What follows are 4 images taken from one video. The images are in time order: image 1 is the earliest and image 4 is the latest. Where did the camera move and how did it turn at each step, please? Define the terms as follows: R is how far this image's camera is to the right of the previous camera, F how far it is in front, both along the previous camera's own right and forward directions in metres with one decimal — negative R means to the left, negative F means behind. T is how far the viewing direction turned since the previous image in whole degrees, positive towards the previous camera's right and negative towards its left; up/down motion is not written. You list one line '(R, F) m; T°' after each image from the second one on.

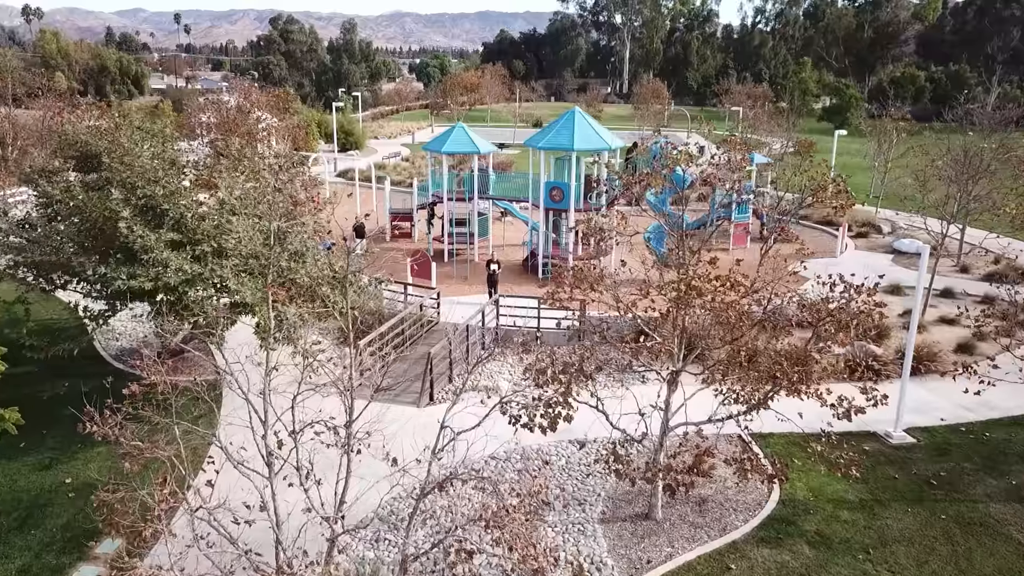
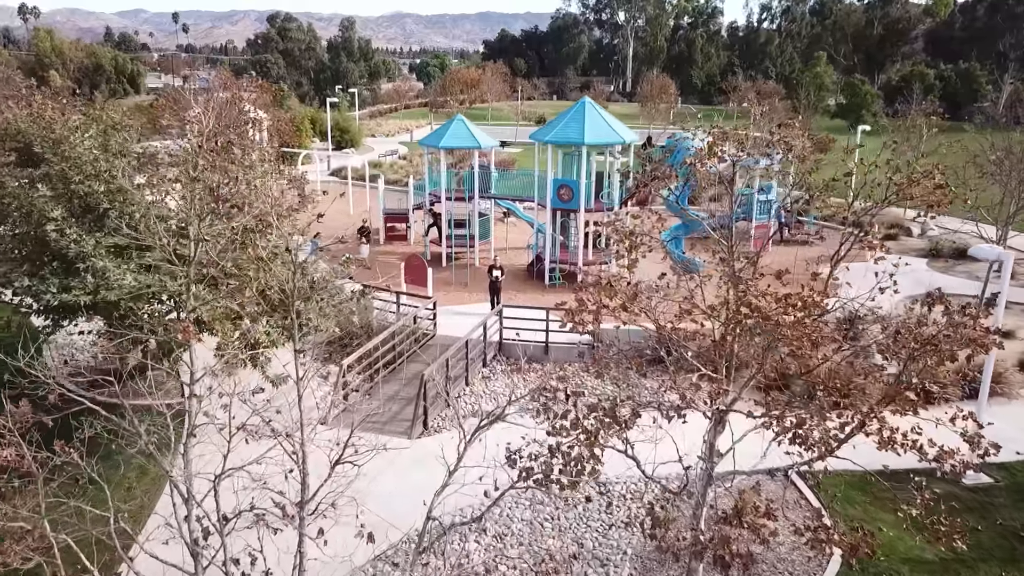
(-0.1, +1.6) m; 0°
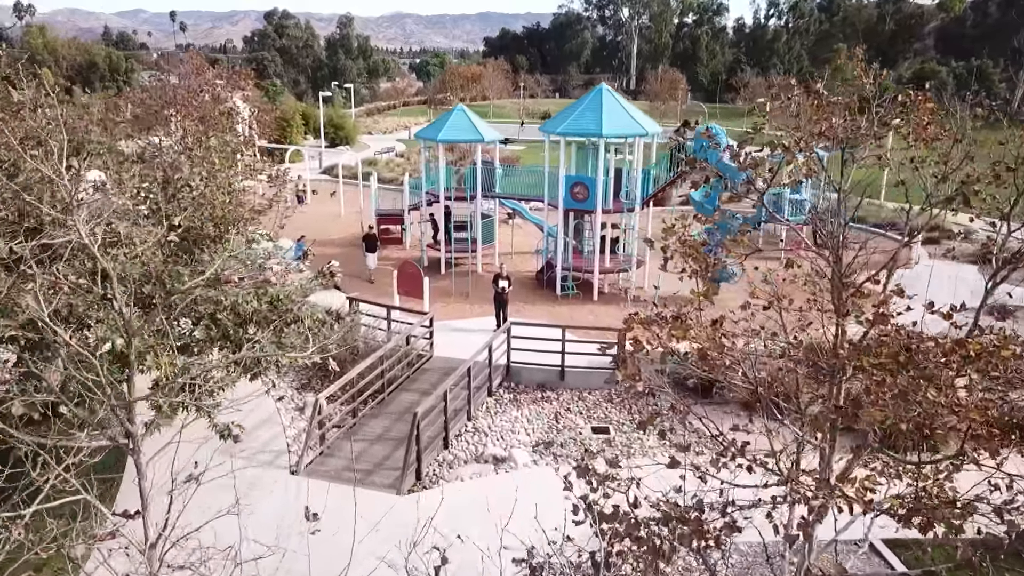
(-0.1, +1.9) m; 0°
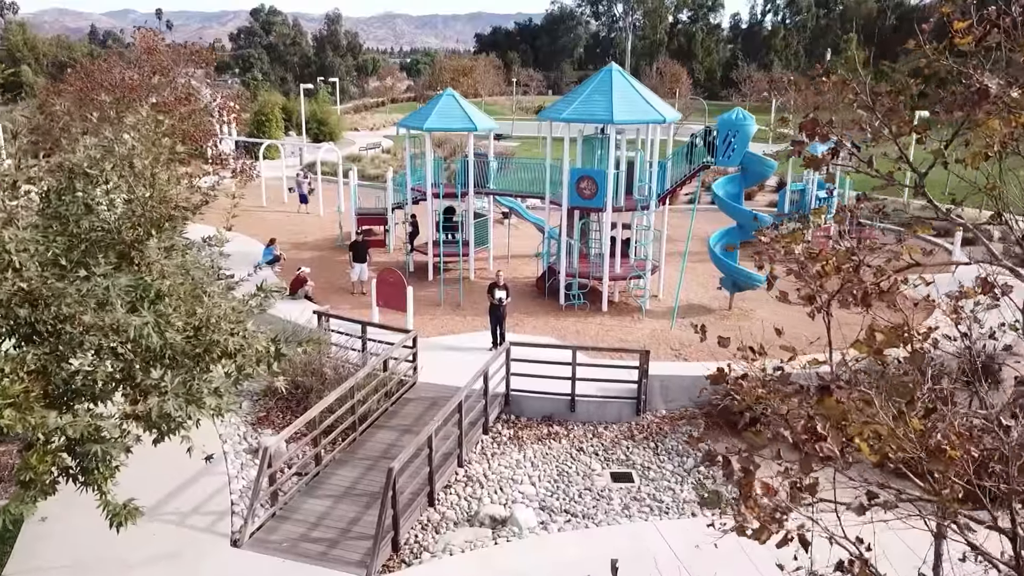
(-0.1, +1.9) m; +1°
